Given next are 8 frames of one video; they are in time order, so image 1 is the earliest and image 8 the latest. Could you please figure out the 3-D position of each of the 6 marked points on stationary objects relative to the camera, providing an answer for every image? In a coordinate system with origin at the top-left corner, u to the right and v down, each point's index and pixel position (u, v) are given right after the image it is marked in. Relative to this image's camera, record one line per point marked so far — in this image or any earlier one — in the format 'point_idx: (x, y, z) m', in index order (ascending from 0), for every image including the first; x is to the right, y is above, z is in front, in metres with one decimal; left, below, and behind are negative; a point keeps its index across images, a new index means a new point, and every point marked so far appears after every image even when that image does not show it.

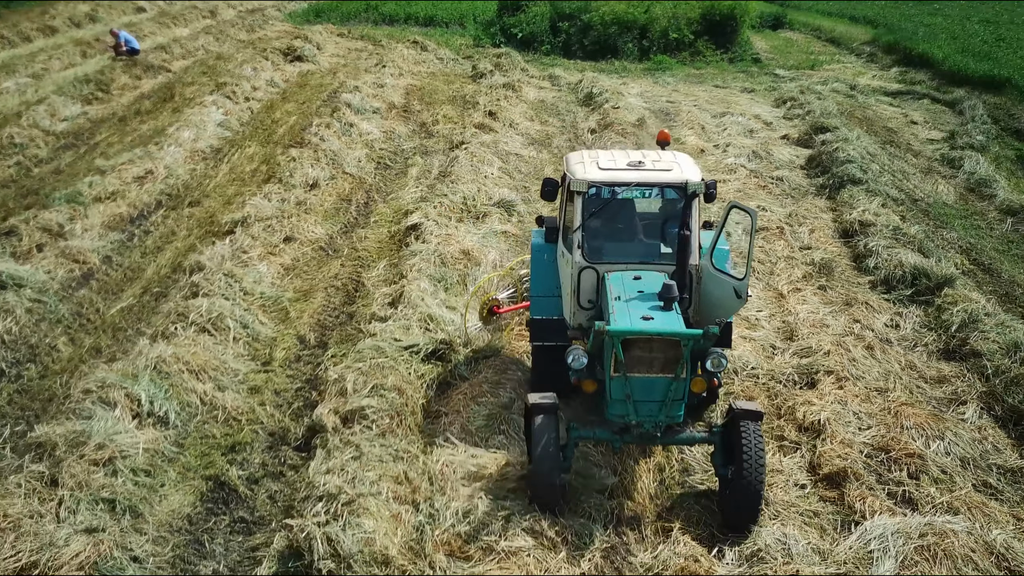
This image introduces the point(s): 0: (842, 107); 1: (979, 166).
0: (+4.1, +2.3, +15.0) m
1: (+4.5, +1.2, +11.5) m
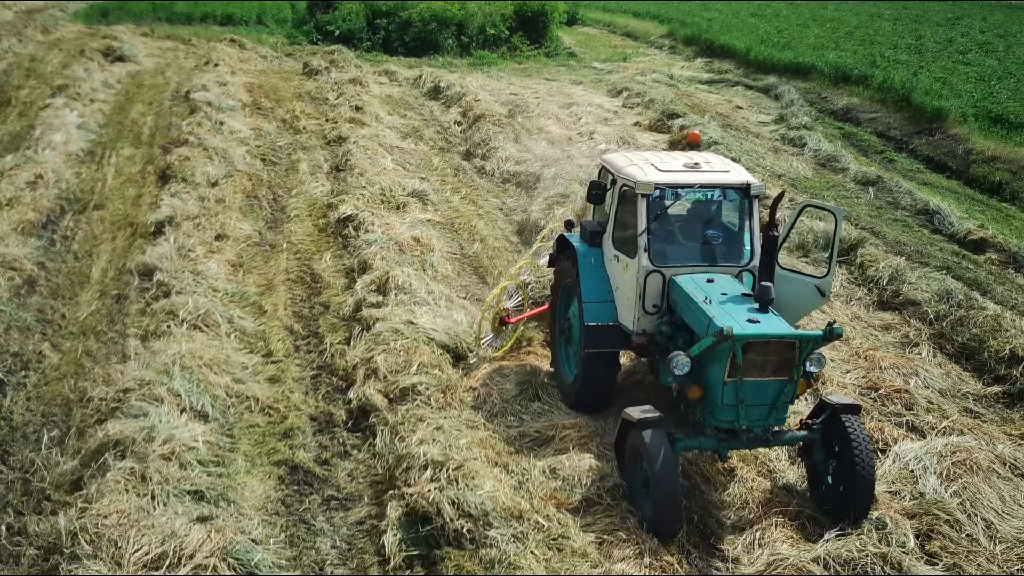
0: (+2.1, +2.6, +16.0) m
1: (+3.3, +1.5, +12.6) m
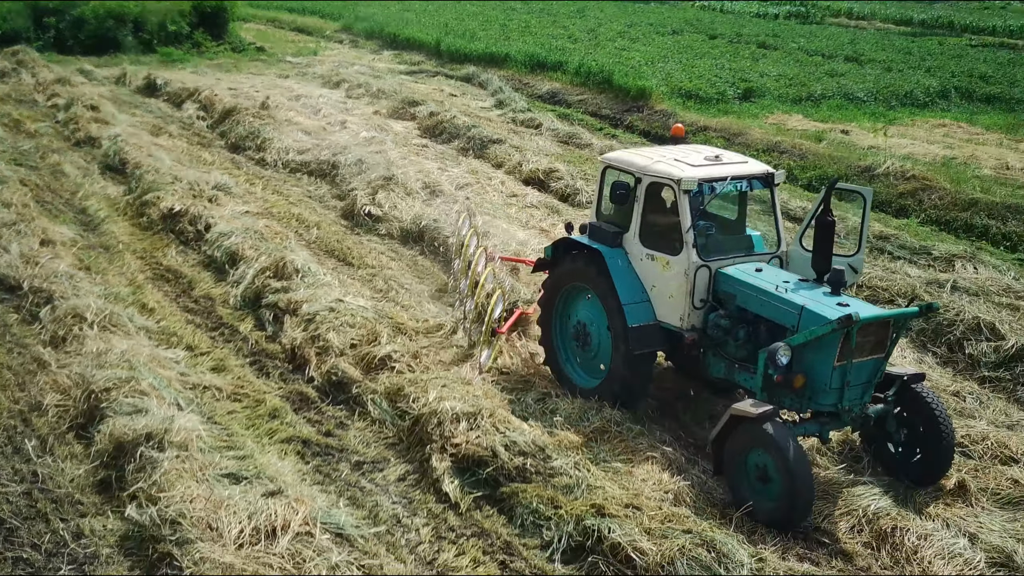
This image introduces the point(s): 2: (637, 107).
0: (-1.8, +2.8, +16.5) m
1: (+0.5, +1.9, +13.7) m
2: (+1.5, +2.2, +14.7) m
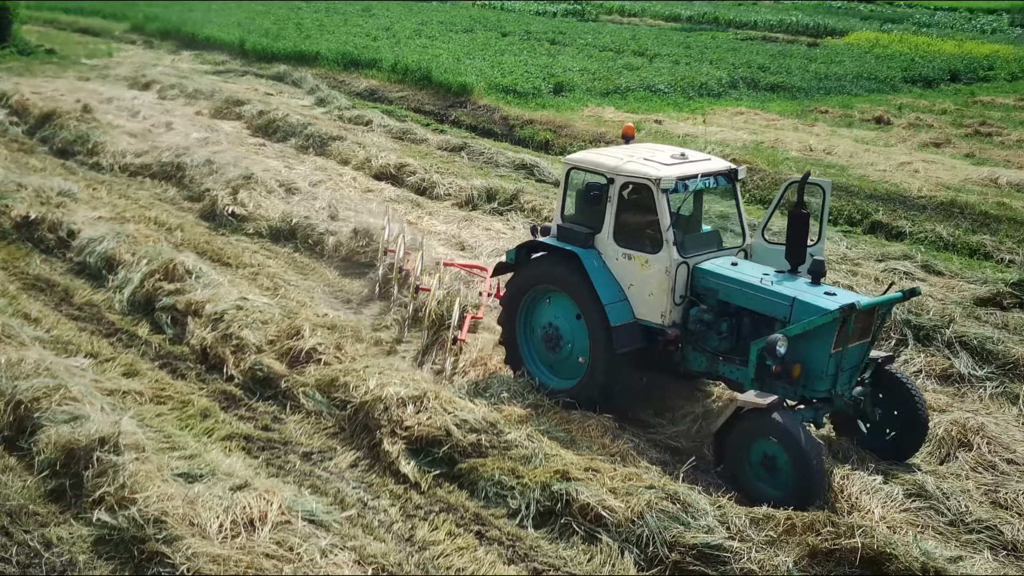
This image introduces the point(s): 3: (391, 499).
0: (-4.3, +2.8, +16.2) m
1: (-1.5, +2.0, +13.9) m
2: (-0.7, +2.3, +15.0) m
3: (-0.5, -0.9, +5.2) m
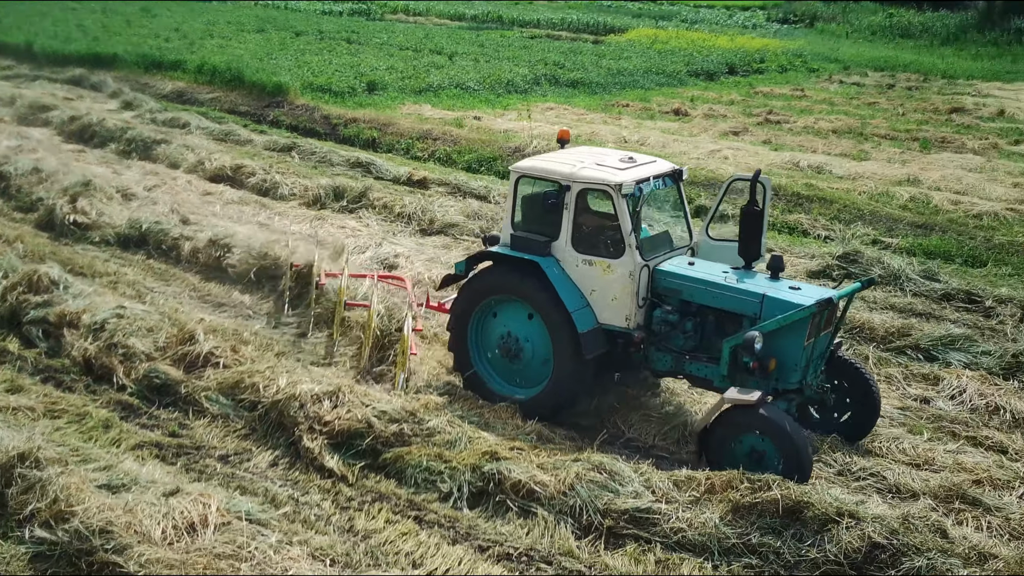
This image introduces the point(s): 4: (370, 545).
0: (-6.8, +2.5, +15.3) m
1: (-3.5, +1.9, +13.6) m
2: (-3.0, +2.3, +14.8) m
3: (-0.8, -0.9, +5.2) m
4: (-0.6, -1.0, +4.8) m
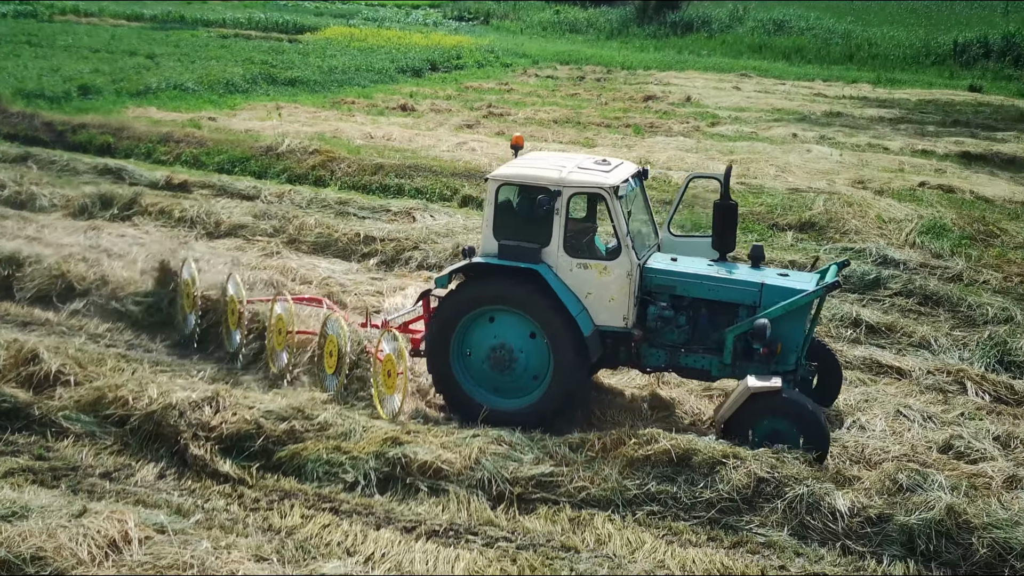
0: (-9.9, +2.0, +13.2) m
1: (-6.3, +1.6, +12.4) m
2: (-6.1, +2.1, +13.8) m
3: (-1.2, -0.9, +5.1) m
4: (-0.9, -1.0, +4.8) m
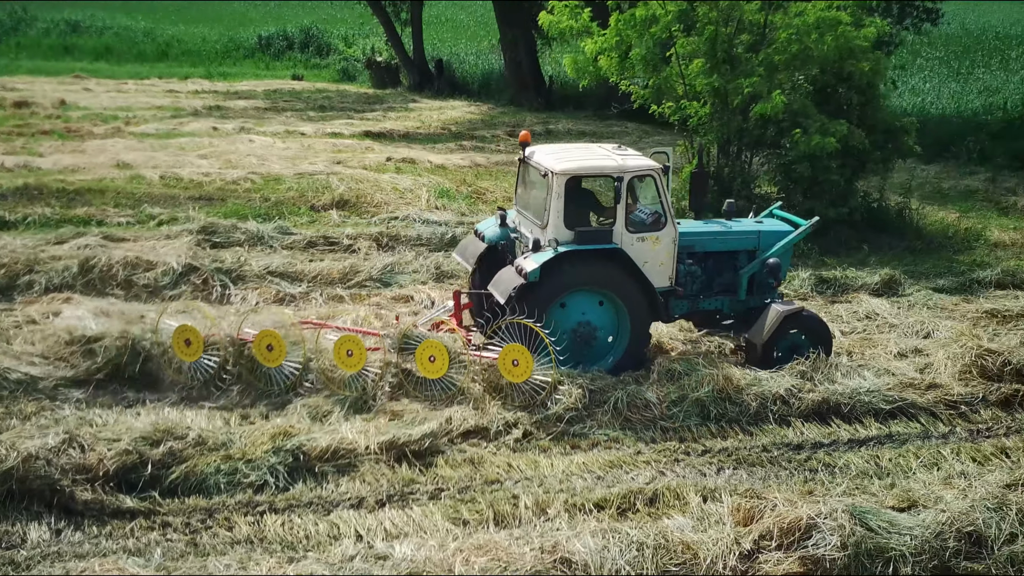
0: (-13.5, +0.1, +6.2) m
1: (-10.1, +0.3, +7.7) m
2: (-10.8, +0.7, +8.9) m
3: (-1.4, -1.0, +4.8) m
4: (-1.0, -1.0, +4.8) m
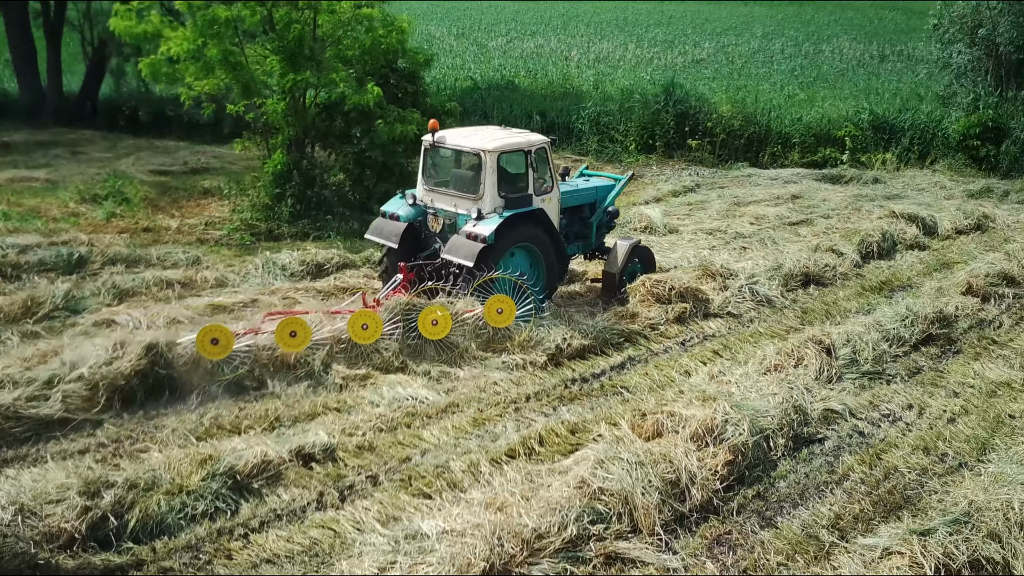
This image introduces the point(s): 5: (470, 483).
0: (-12.3, -1.8, -0.8) m
1: (-10.3, -1.2, +2.2) m
2: (-11.5, -0.9, +2.8) m
3: (-1.3, -1.1, +4.4) m
4: (-0.9, -1.0, +4.7) m
5: (-0.2, -0.9, +5.4) m
